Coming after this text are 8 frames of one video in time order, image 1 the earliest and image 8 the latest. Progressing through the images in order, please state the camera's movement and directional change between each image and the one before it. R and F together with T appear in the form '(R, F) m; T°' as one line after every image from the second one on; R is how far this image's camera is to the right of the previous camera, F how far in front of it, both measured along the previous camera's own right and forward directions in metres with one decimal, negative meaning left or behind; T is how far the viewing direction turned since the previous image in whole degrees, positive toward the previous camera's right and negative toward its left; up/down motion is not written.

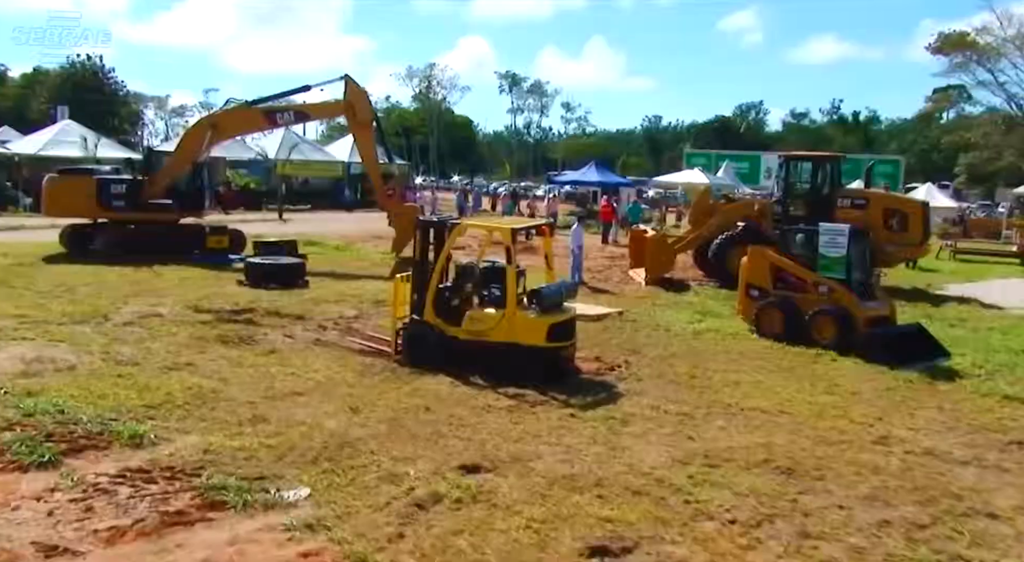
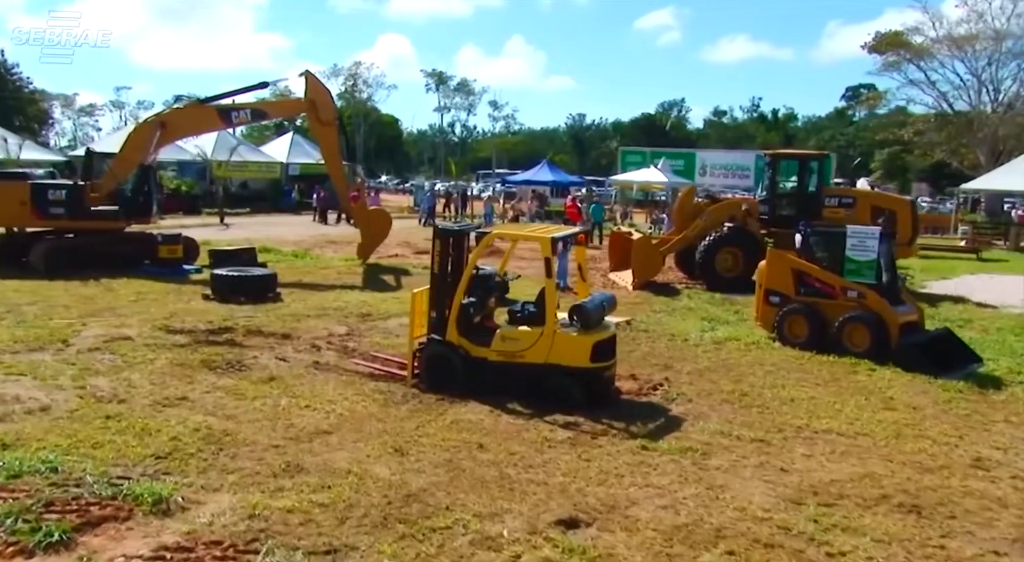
(-1.2, +1.1) m; +5°
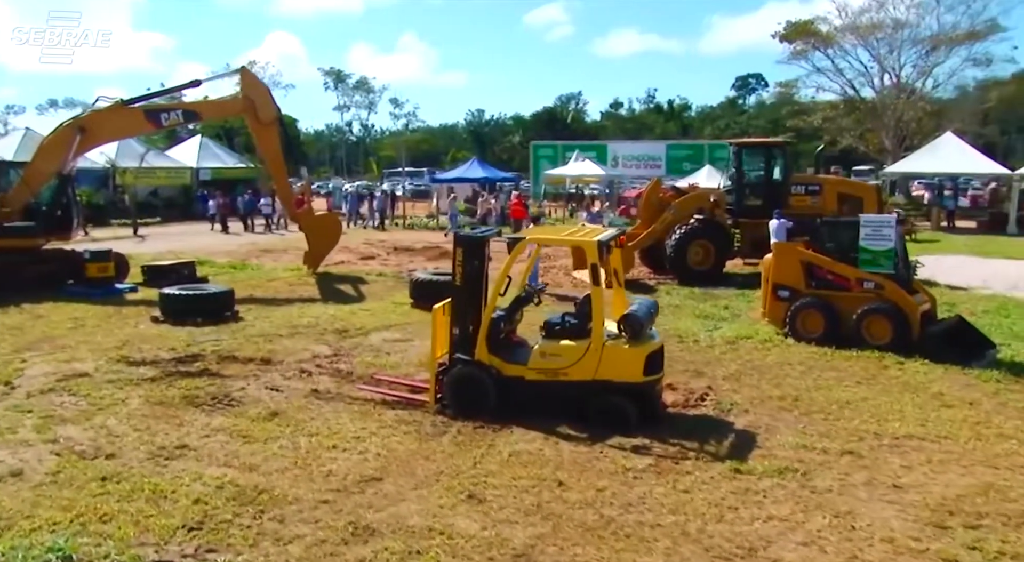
(-1.3, +1.0) m; +7°
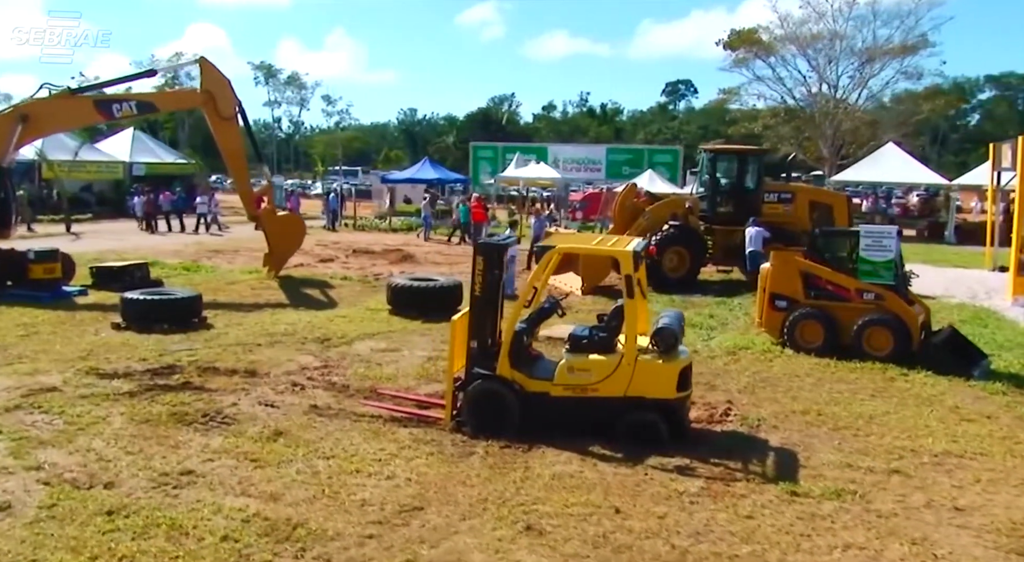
(-0.9, +0.5) m; +5°
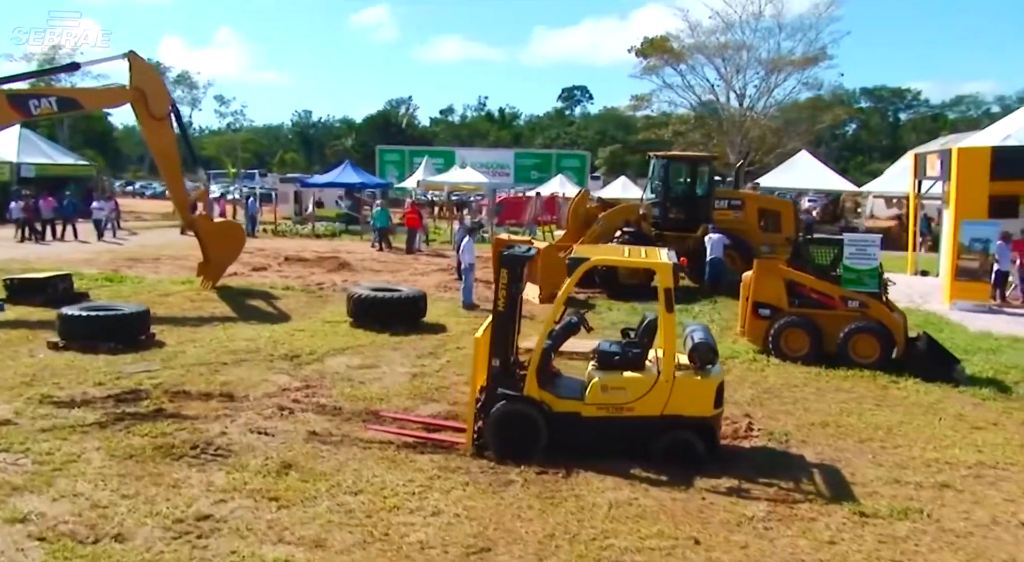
(-1.1, +0.6) m; +7°
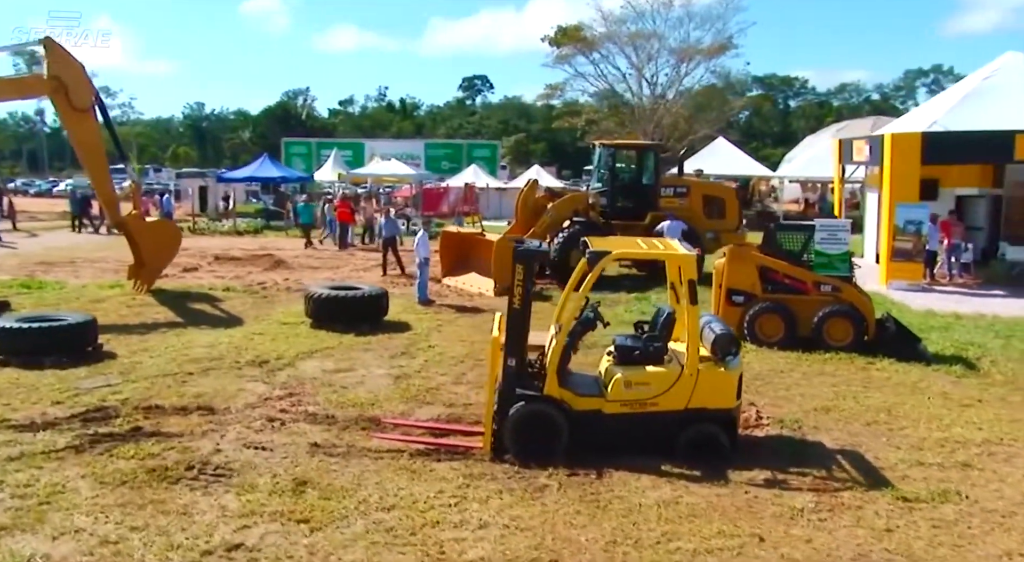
(-0.9, +0.4) m; +6°
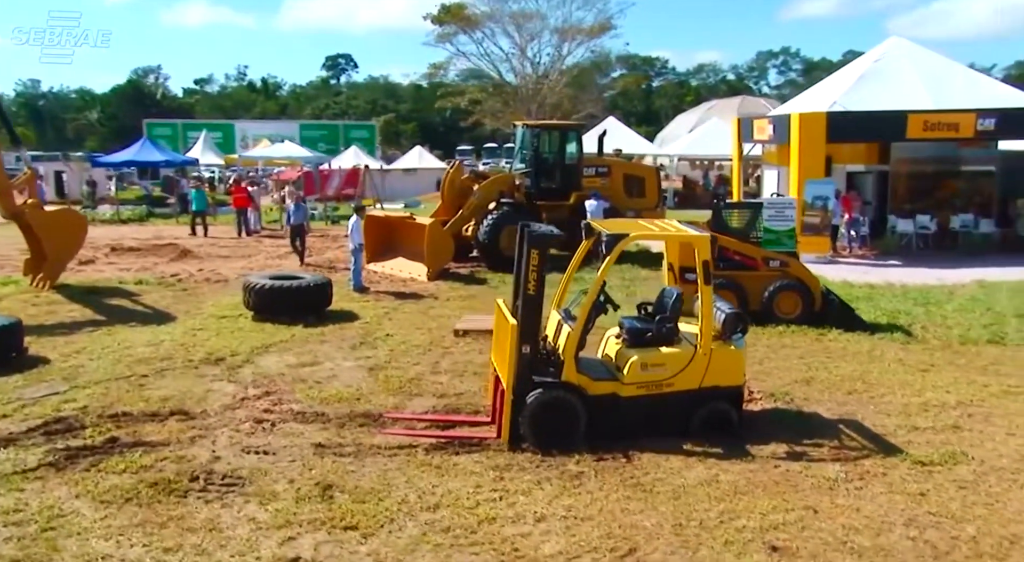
(-1.1, +0.3) m; +9°
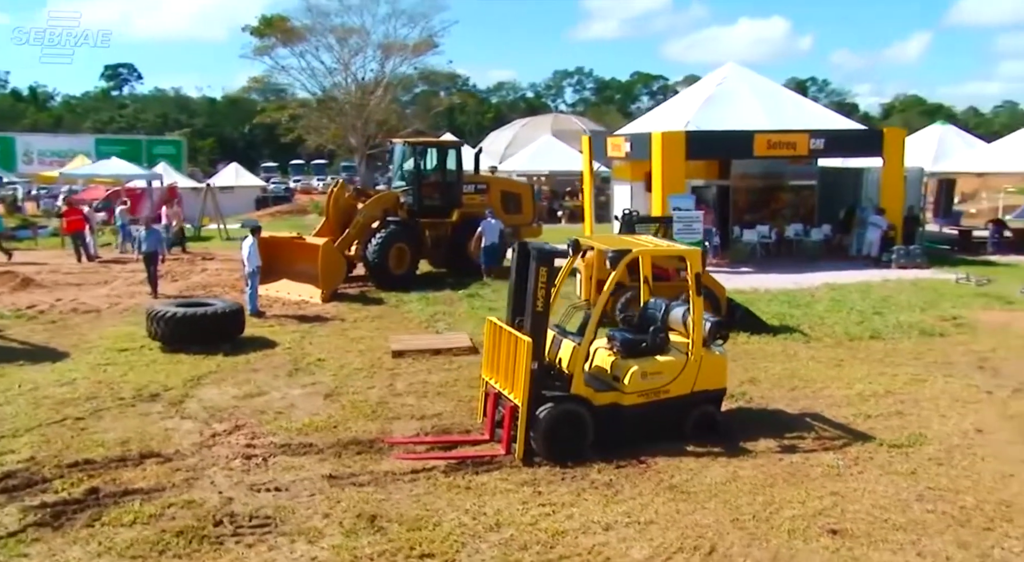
(-1.6, +0.1) m; +13°
